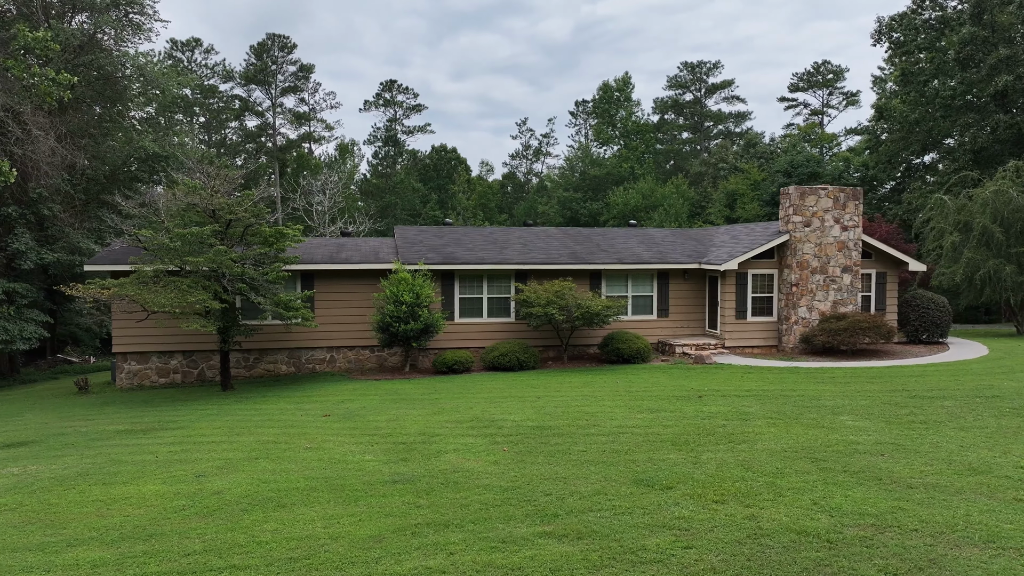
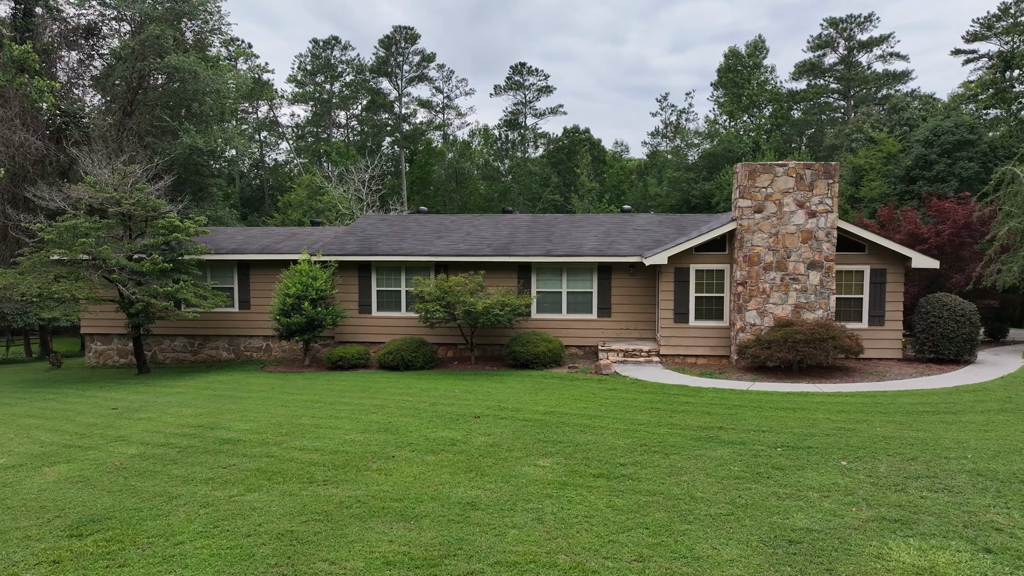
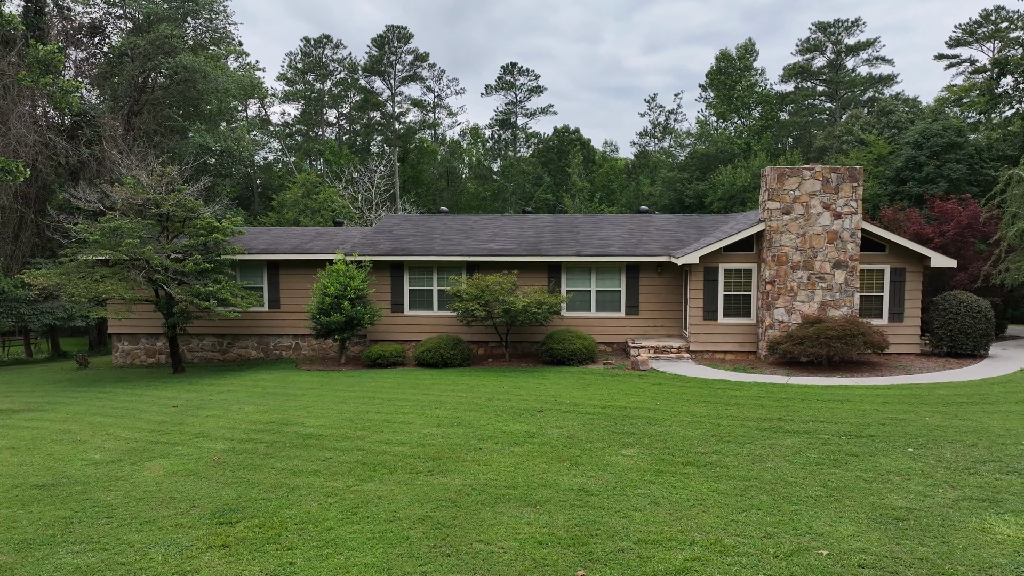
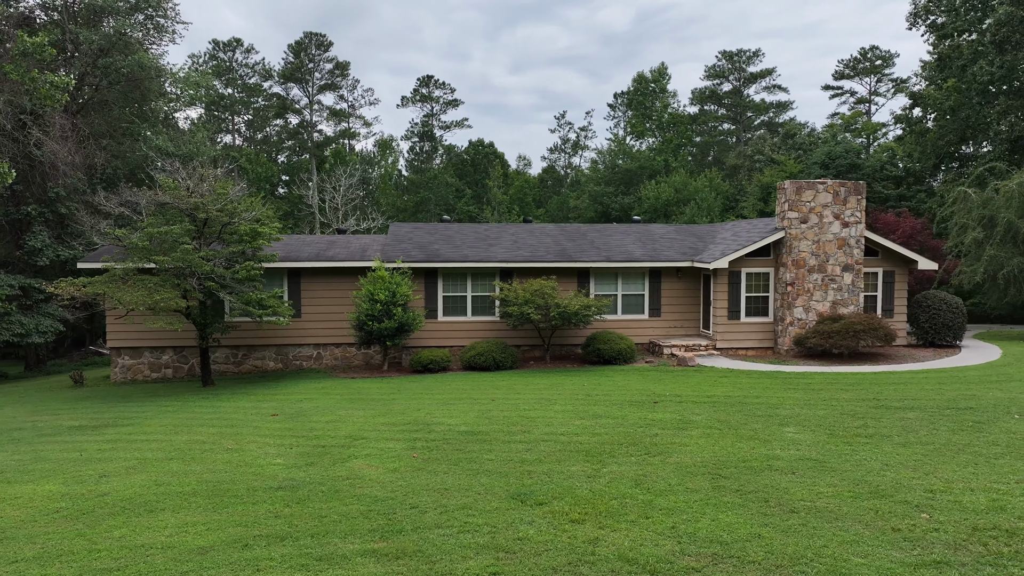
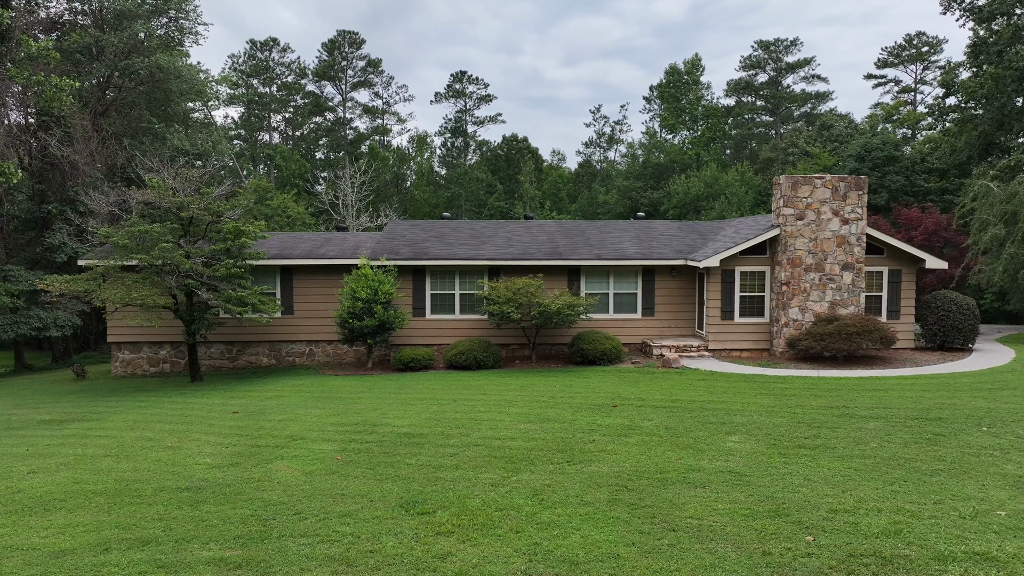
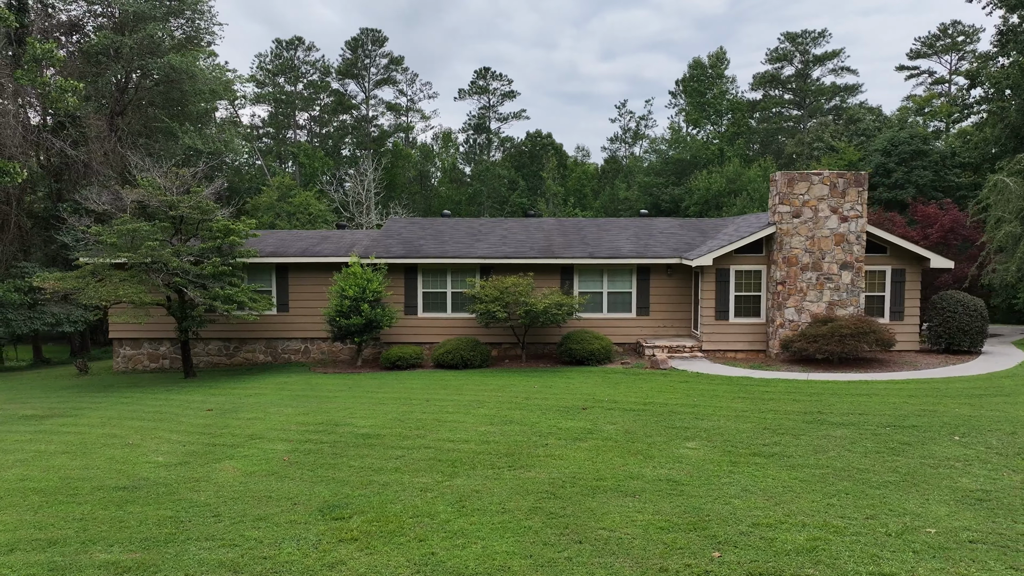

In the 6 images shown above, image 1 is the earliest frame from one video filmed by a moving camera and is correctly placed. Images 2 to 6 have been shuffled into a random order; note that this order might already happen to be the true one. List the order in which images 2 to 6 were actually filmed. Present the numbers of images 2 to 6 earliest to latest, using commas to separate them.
4, 5, 6, 3, 2
